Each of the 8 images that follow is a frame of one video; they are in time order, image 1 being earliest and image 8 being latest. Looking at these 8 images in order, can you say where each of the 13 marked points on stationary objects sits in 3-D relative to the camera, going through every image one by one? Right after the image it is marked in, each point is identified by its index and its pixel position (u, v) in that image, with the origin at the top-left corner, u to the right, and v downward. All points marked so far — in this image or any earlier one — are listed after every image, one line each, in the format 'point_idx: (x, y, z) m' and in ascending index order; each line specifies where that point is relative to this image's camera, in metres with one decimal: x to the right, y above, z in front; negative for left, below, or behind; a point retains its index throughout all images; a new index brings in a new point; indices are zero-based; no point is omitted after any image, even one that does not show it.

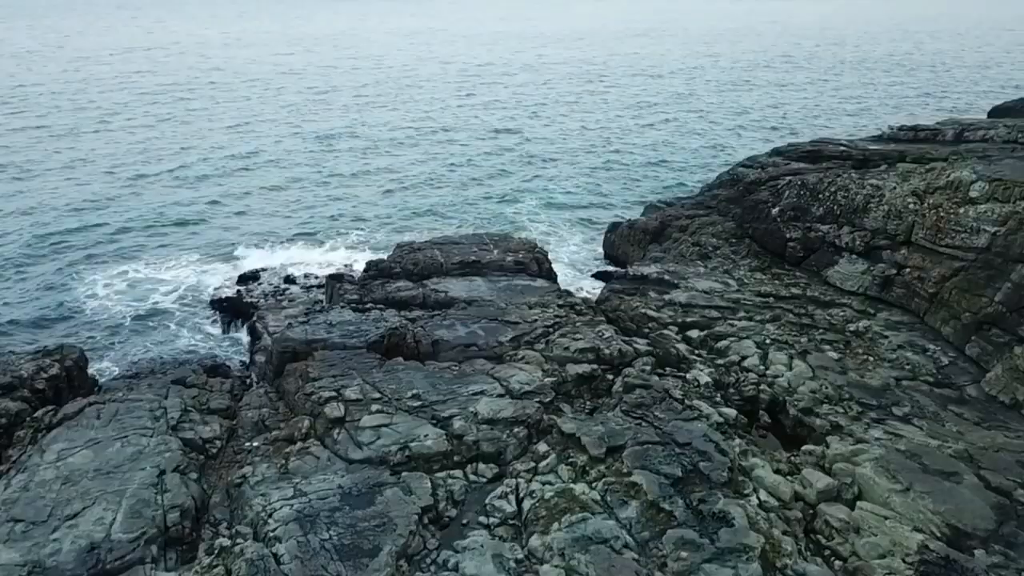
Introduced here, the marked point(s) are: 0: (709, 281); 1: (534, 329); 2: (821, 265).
0: (+4.7, +0.1, +18.7) m
1: (+0.4, -0.8, +15.5) m
2: (+7.2, +0.6, +18.4) m
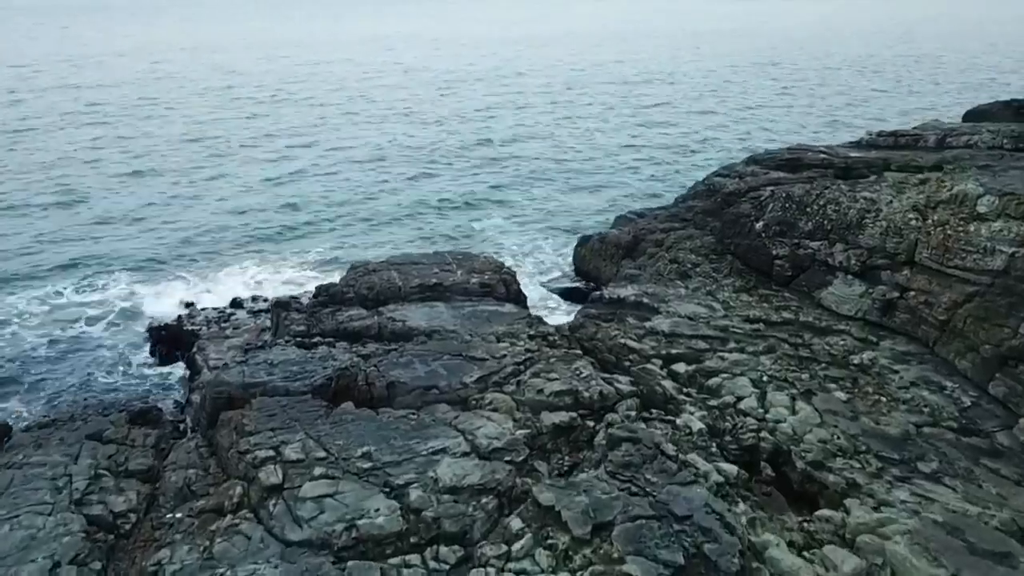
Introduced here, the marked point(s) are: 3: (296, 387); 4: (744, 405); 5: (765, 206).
0: (+3.9, -0.4, +17.2) m
1: (-0.2, -1.4, +13.8) m
2: (+6.4, +0.1, +16.9) m
3: (-3.8, -1.7, +13.8) m
4: (+3.6, -1.8, +12.3) m
5: (+6.3, +2.0, +19.7) m
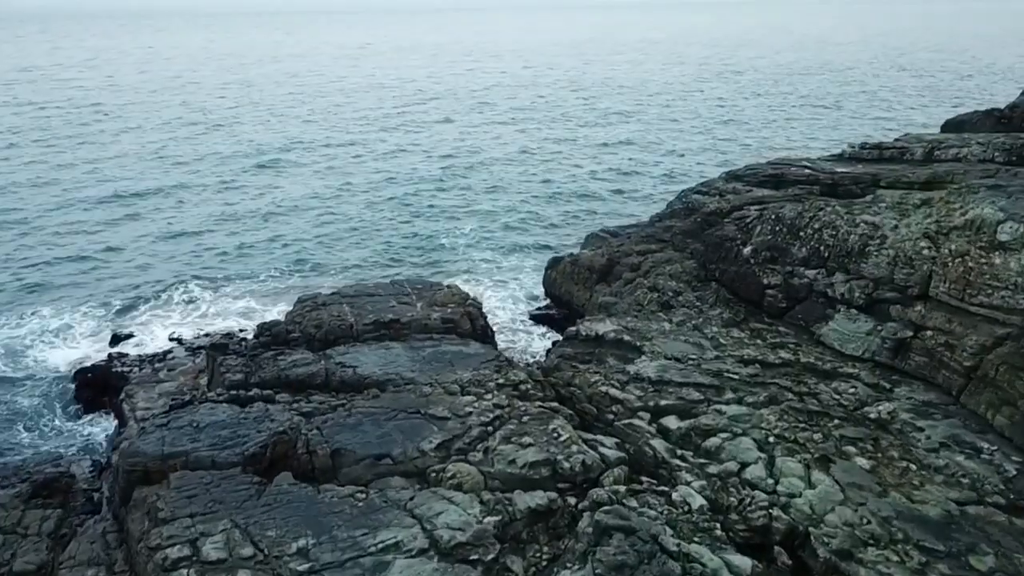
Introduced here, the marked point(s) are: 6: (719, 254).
0: (+3.3, -1.1, +15.4) m
1: (-0.7, -2.1, +11.9) m
2: (+5.7, -0.6, +15.3) m
3: (-4.3, -2.5, +11.7) m
4: (+3.2, -2.5, +10.6) m
5: (+5.5, +1.3, +18.0) m
6: (+4.9, +0.8, +18.9) m
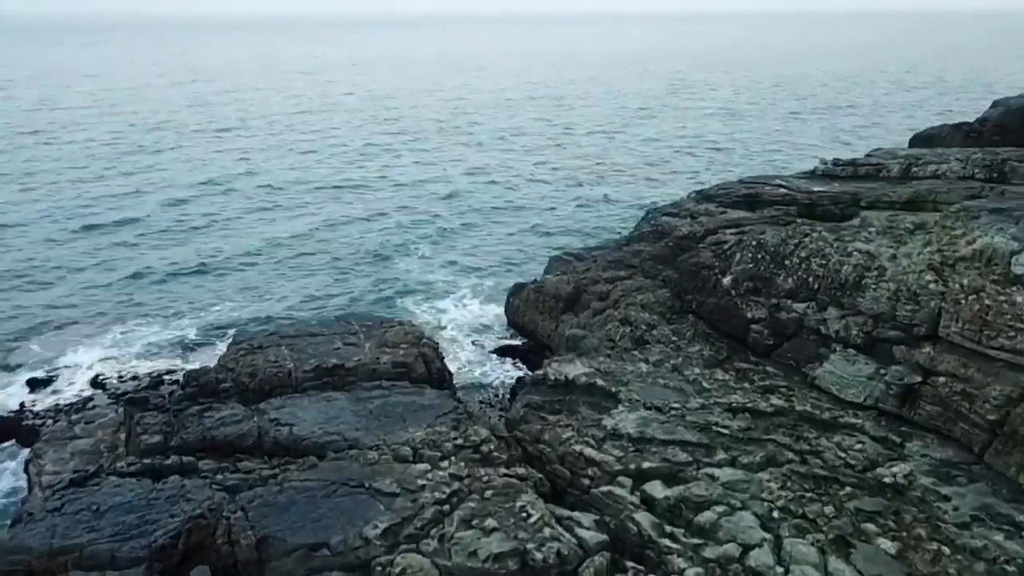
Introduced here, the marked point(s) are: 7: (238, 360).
0: (+2.6, -1.8, +13.8) m
1: (-1.2, -2.8, +10.1) m
2: (+5.0, -1.2, +13.8) m
3: (-4.8, -3.3, +9.7) m
4: (+2.7, -3.1, +8.9) m
5: (+4.6, +0.7, +16.6) m
6: (+4.0, +0.1, +17.4) m
7: (-5.6, -1.4, +16.1) m
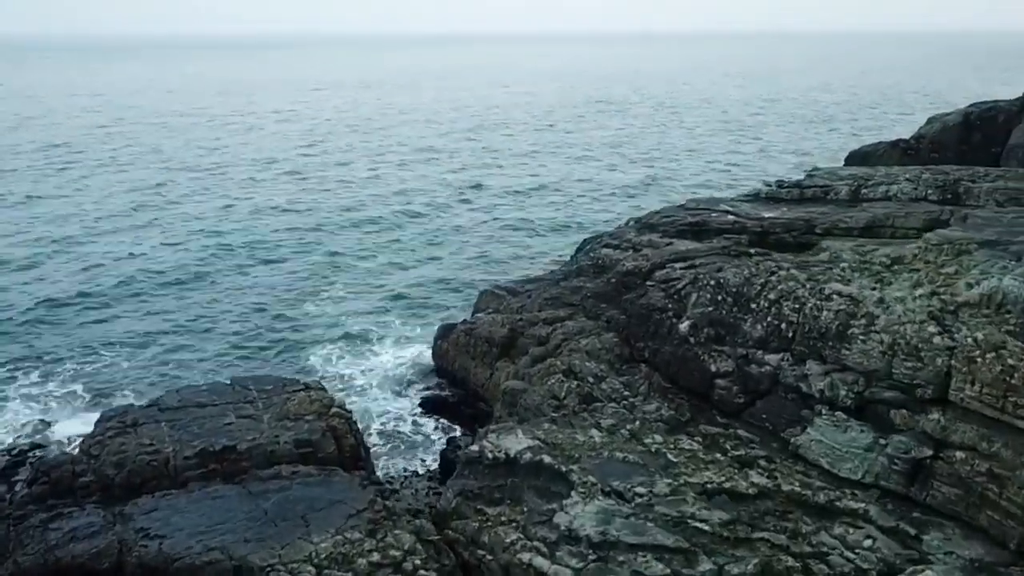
0: (+1.5, -2.6, +11.6) m
1: (-1.8, -3.6, +7.5) m
2: (+4.0, -2.0, +11.8) m
3: (-5.3, -4.2, +6.8) m
4: (+2.2, -3.8, +6.7) m
5: (+3.2, -0.2, +14.6) m
6: (+2.6, -0.8, +15.3) m
7: (-6.8, -2.6, +13.1) m
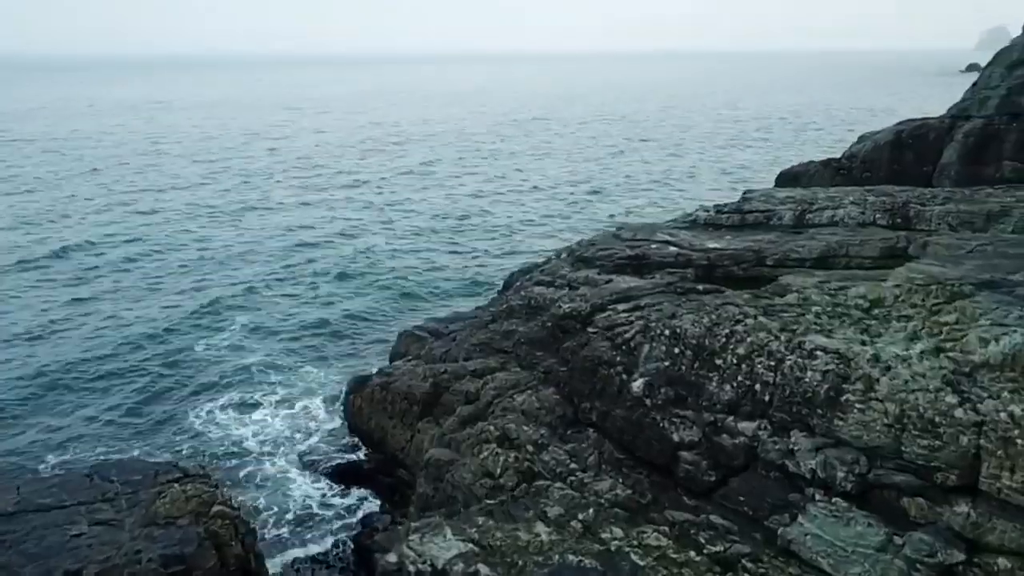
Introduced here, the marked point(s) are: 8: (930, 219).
0: (+0.7, -3.4, +9.3) m
1: (-2.2, -4.4, +4.9) m
2: (+3.1, -2.7, +9.8) m
3: (-5.6, -5.1, +3.9) m
4: (+1.9, -4.4, +4.5) m
5: (+2.0, -1.0, +12.5) m
6: (+1.3, -1.6, +13.2) m
7: (-7.7, -3.6, +10.0) m
8: (+9.6, +1.6, +18.3) m
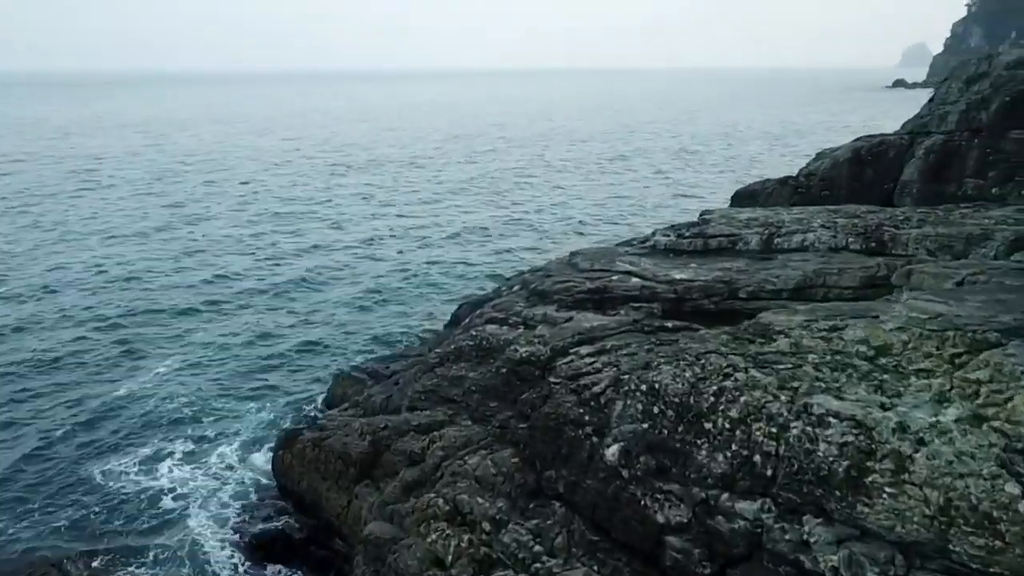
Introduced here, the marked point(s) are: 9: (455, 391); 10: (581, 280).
0: (+0.3, -4.0, +7.4) m
1: (-2.3, -5.0, +2.8) m
2: (+2.6, -3.3, +8.1) m
3: (-5.6, -5.7, +1.5) m
4: (+1.8, -4.9, +2.7) m
5: (+1.3, -1.6, +10.8) m
6: (+0.6, -2.3, +11.3) m
7: (-8.1, -4.4, +7.6) m
8: (+8.5, +0.9, +17.1) m
9: (-1.0, -2.0, +15.0) m
10: (+1.5, +0.2, +16.9) m
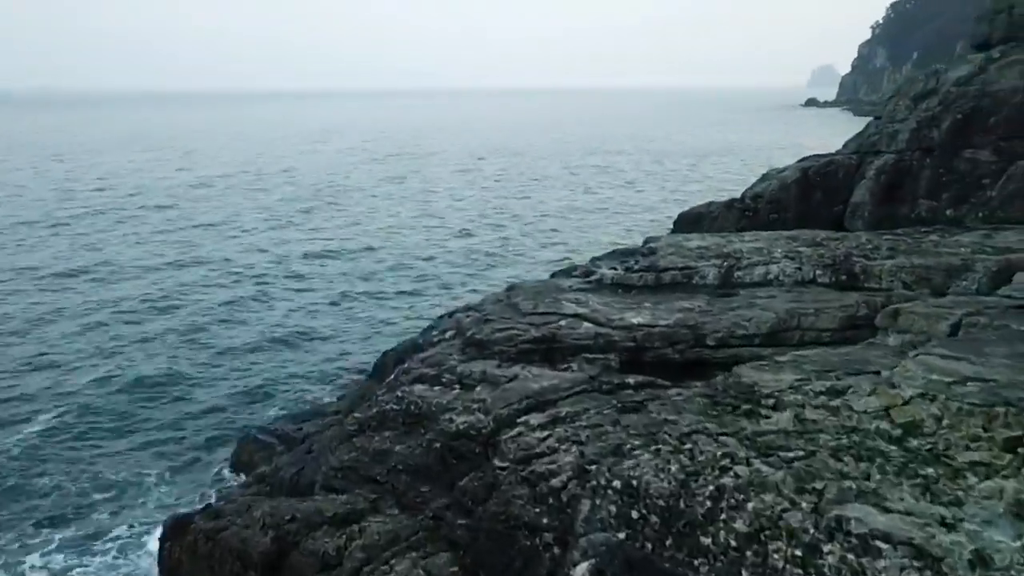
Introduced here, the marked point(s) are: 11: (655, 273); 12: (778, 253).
0: (0.0, -4.7, +5.0) m
1: (-2.1, -5.6, +0.1) m
2: (+2.2, -3.9, +5.9) m
3: (-5.3, -6.4, -1.5) m
4: (+1.9, -5.4, +0.4) m
5: (+0.7, -2.4, +8.4) m
6: (-0.1, -3.1, +9.0) m
7: (-8.4, -5.3, +4.4) m
8: (+7.2, +0.2, +15.4) m
9: (-2.0, -2.9, +12.5) m
10: (+0.2, -0.7, +14.6) m
11: (+3.2, +0.3, +17.5) m
12: (+5.9, +0.8, +17.3) m
